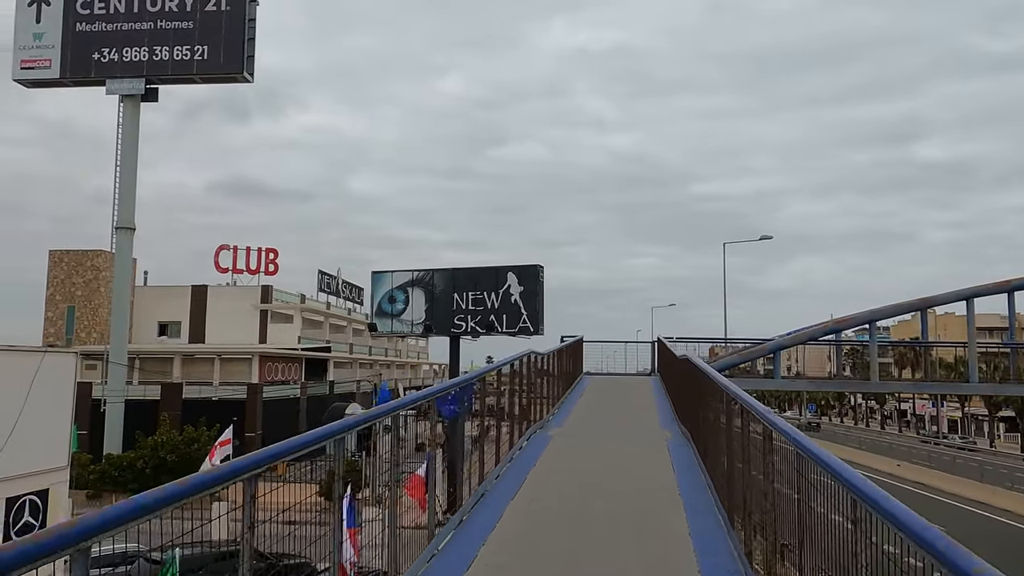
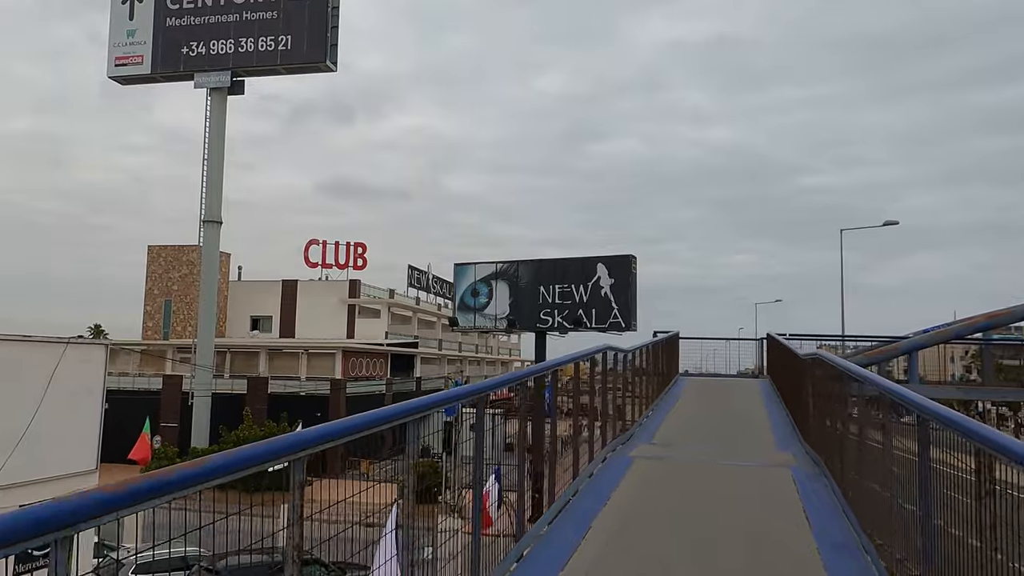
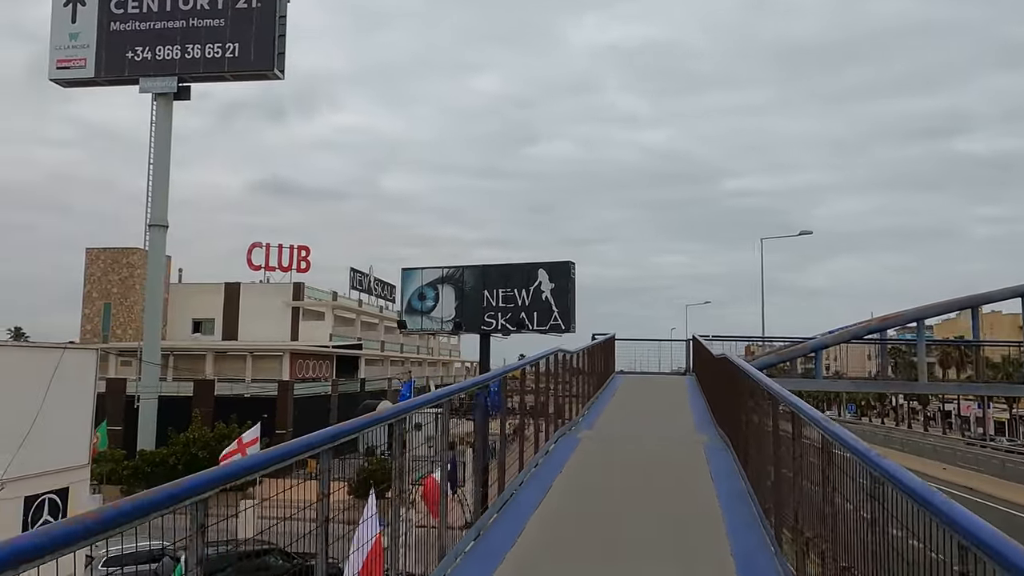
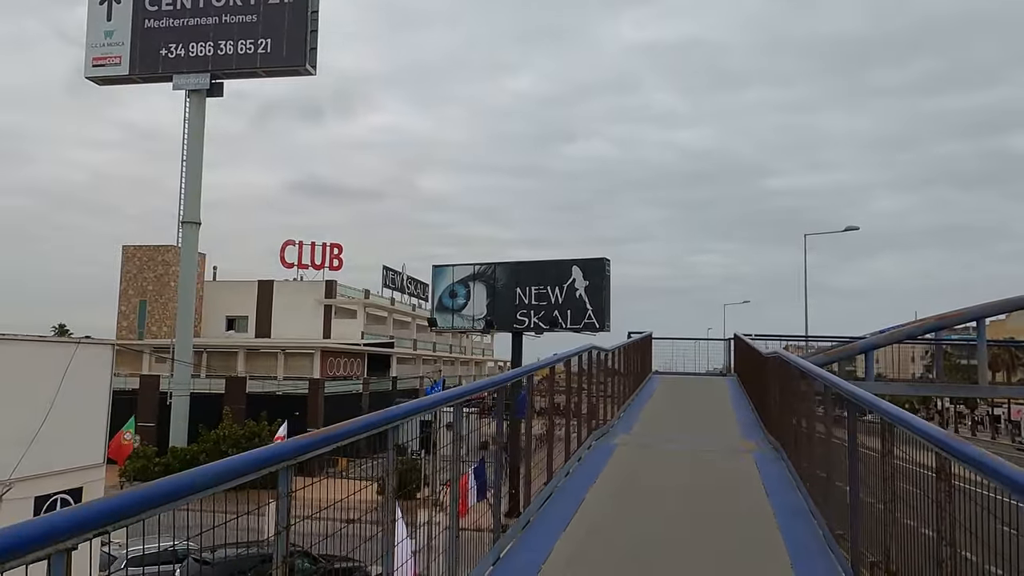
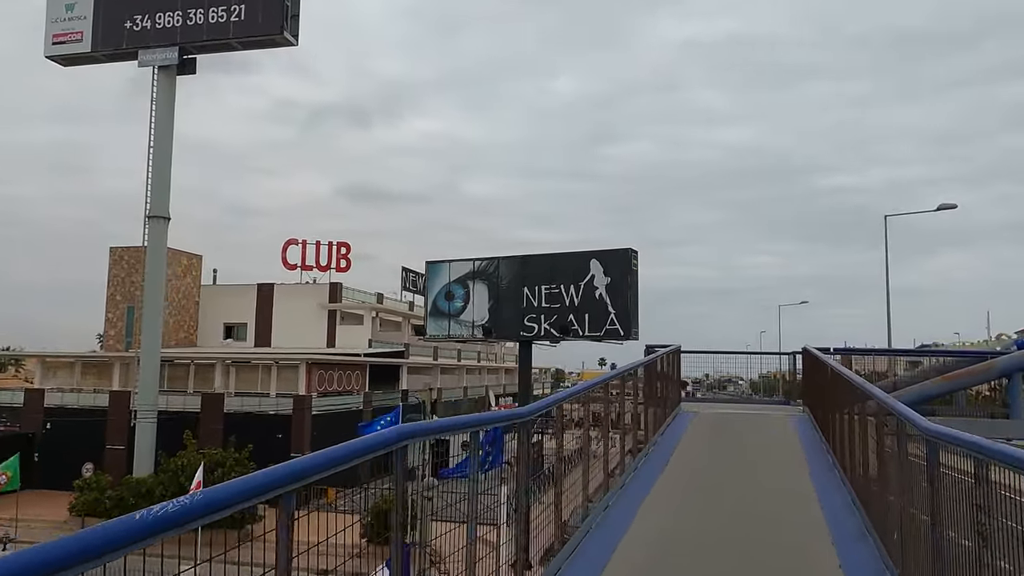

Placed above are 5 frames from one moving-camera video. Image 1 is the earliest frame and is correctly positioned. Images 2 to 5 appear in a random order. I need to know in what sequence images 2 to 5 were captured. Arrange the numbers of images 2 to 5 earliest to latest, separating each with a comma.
3, 4, 2, 5
